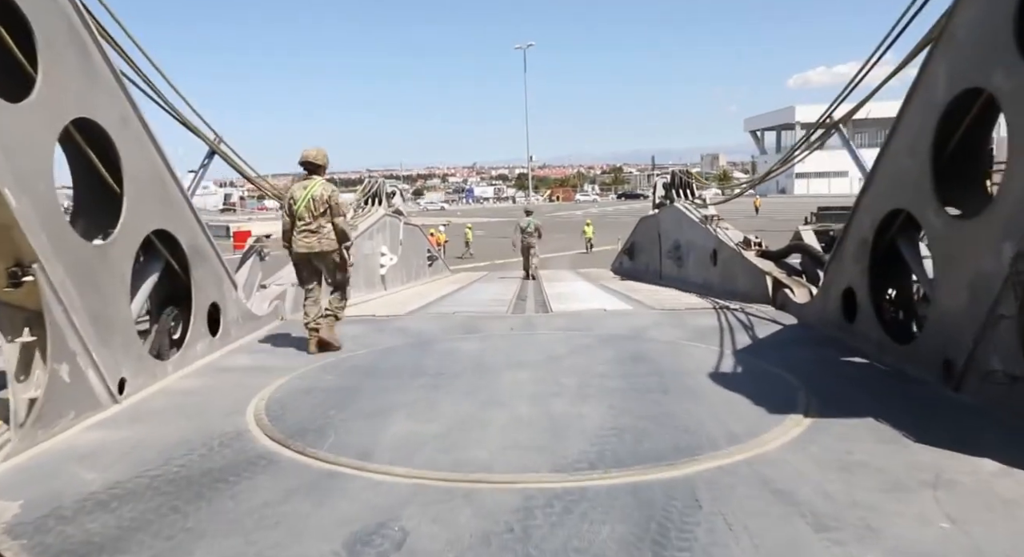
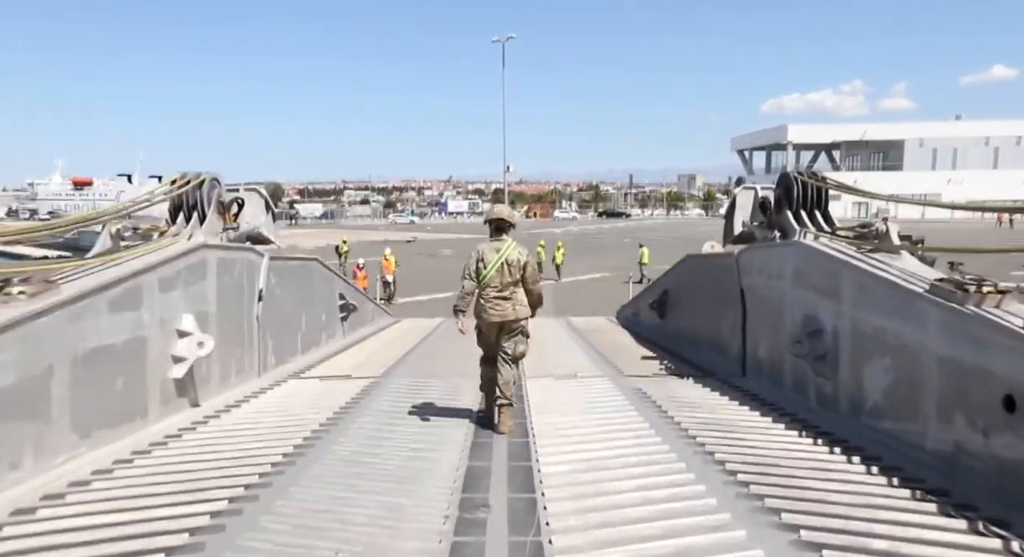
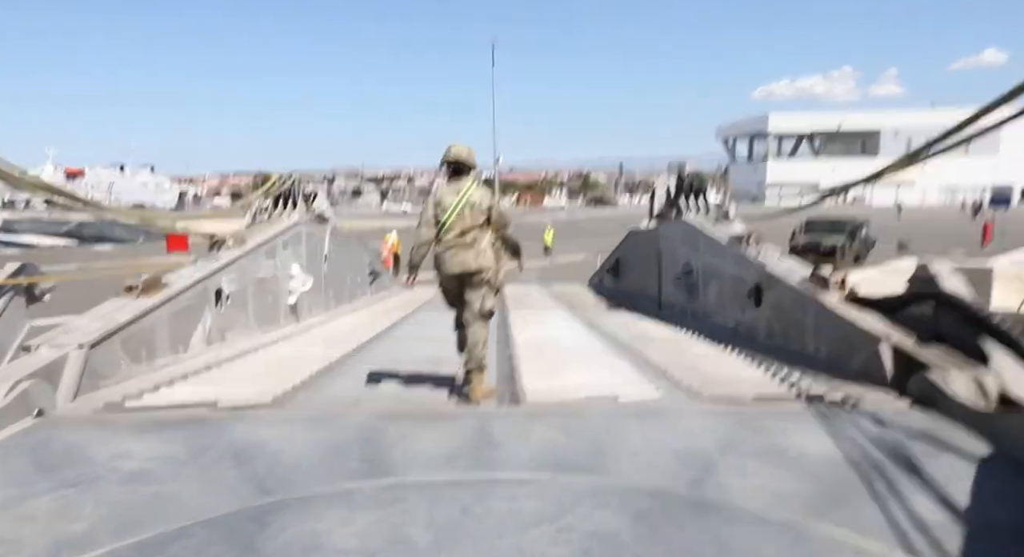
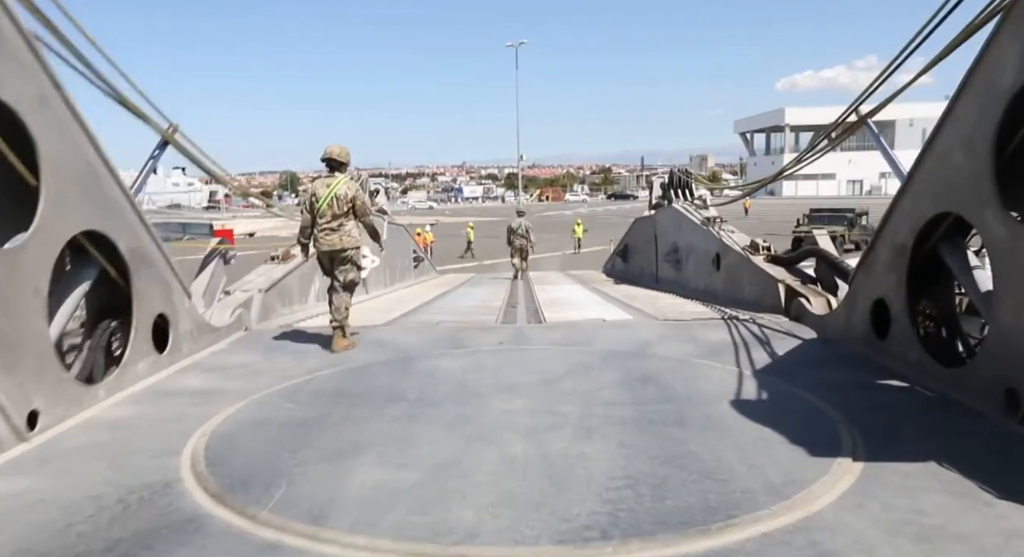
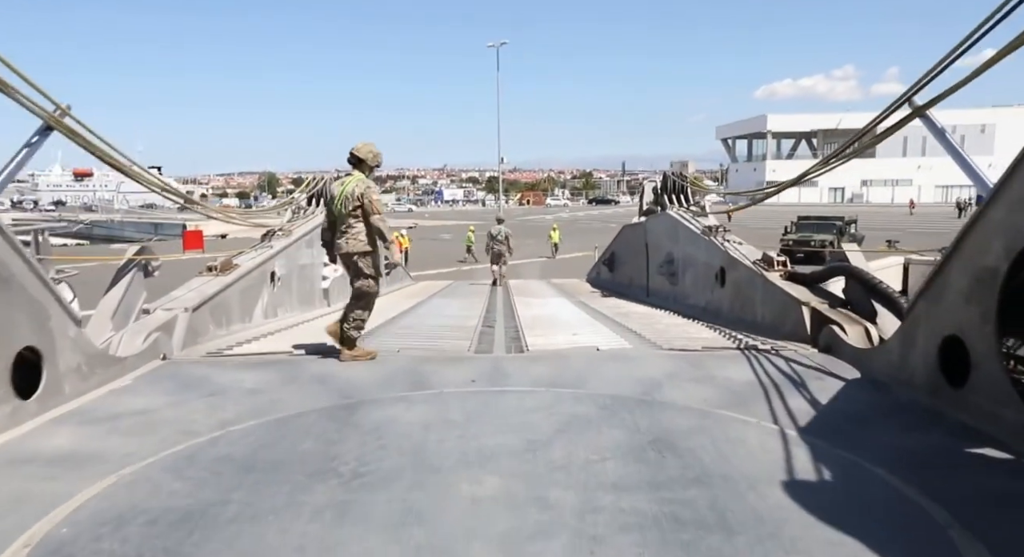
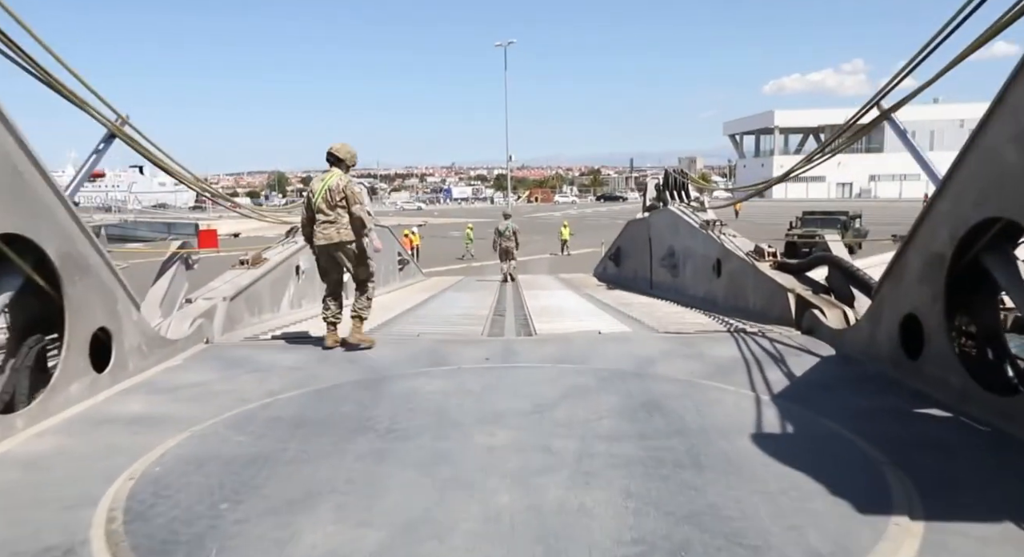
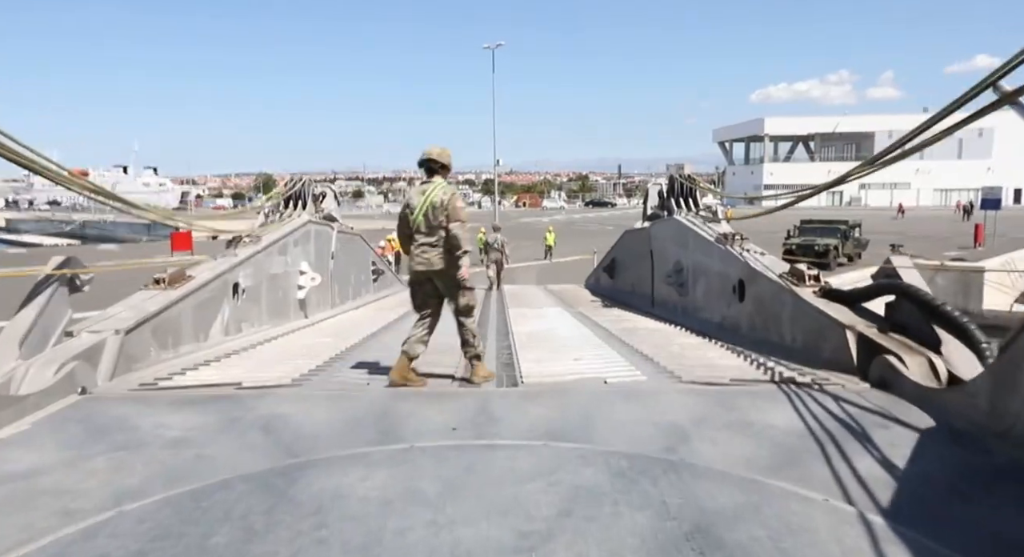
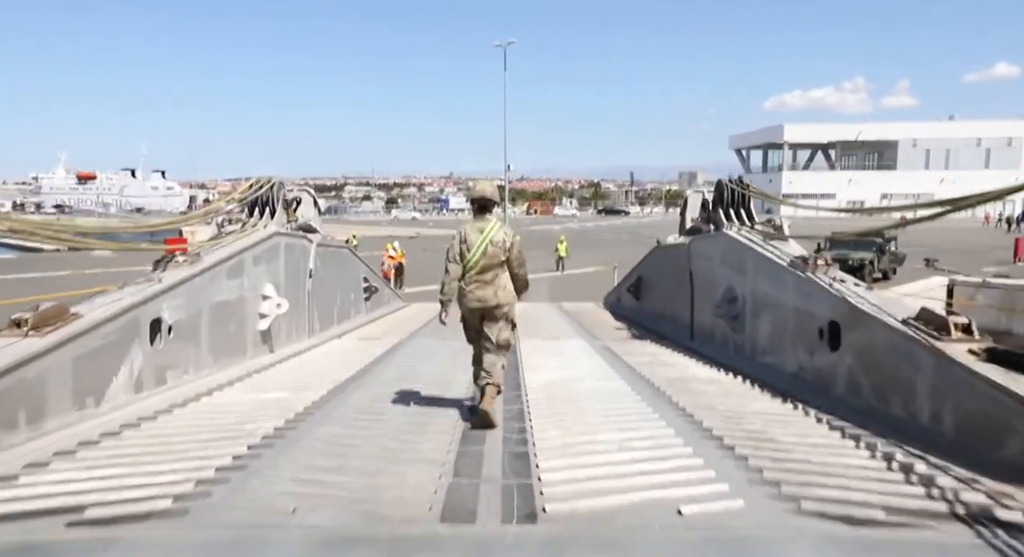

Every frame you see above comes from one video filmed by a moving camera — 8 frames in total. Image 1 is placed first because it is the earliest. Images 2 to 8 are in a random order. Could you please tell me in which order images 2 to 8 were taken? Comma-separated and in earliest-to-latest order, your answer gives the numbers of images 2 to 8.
4, 6, 5, 7, 3, 8, 2
